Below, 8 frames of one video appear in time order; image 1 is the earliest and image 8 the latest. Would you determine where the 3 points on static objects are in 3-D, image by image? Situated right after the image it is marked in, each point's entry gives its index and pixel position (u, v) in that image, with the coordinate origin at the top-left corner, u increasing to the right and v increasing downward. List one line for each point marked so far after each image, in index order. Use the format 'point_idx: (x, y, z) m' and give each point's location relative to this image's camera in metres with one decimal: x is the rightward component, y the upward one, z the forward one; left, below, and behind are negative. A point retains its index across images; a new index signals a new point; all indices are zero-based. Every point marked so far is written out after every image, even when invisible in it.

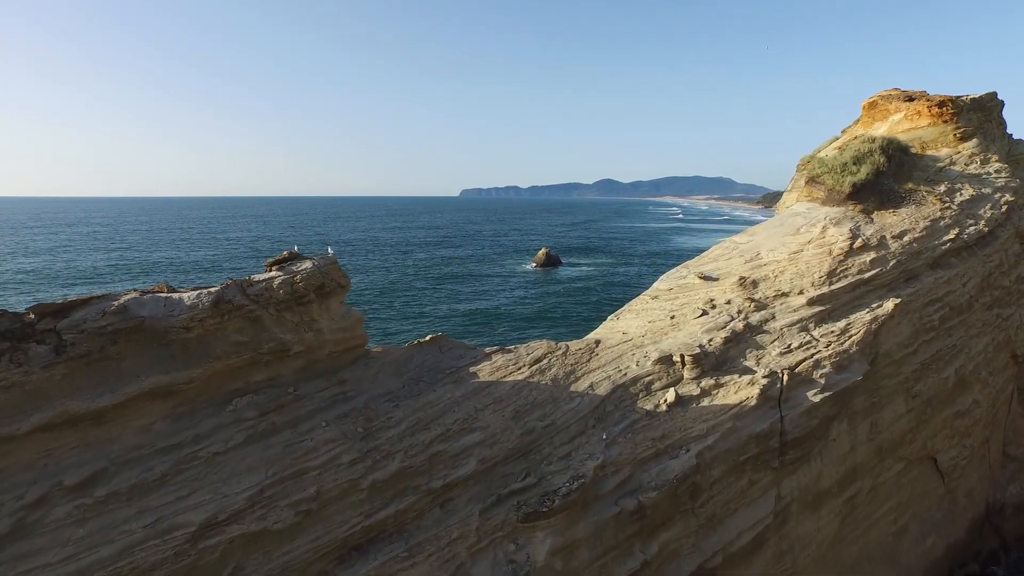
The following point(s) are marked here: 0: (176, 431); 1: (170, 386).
0: (-4.9, -2.1, +7.2) m
1: (-5.0, -1.4, +7.2) m
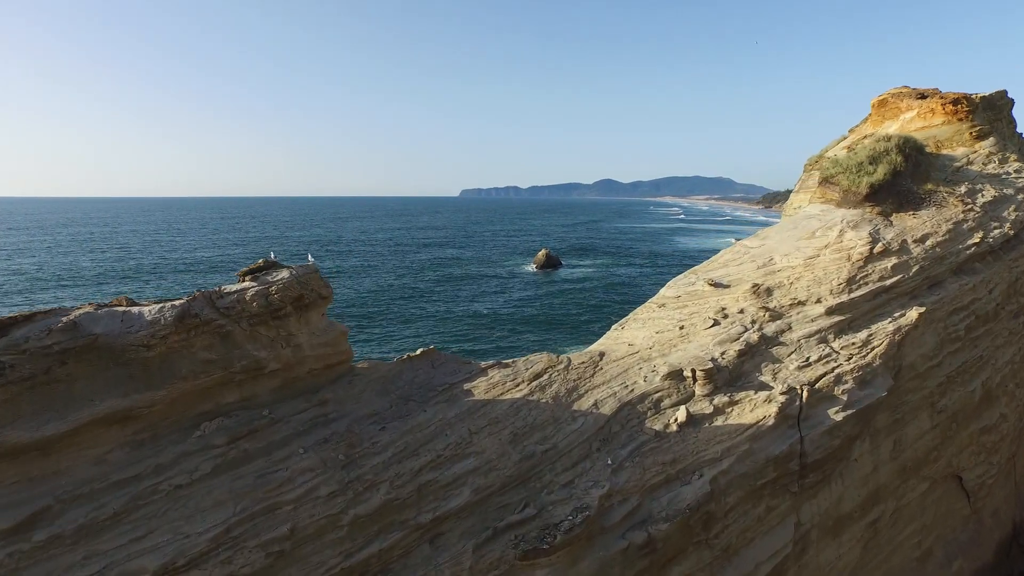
0: (-5.0, -2.3, +6.4) m
1: (-5.1, -1.6, +6.5) m
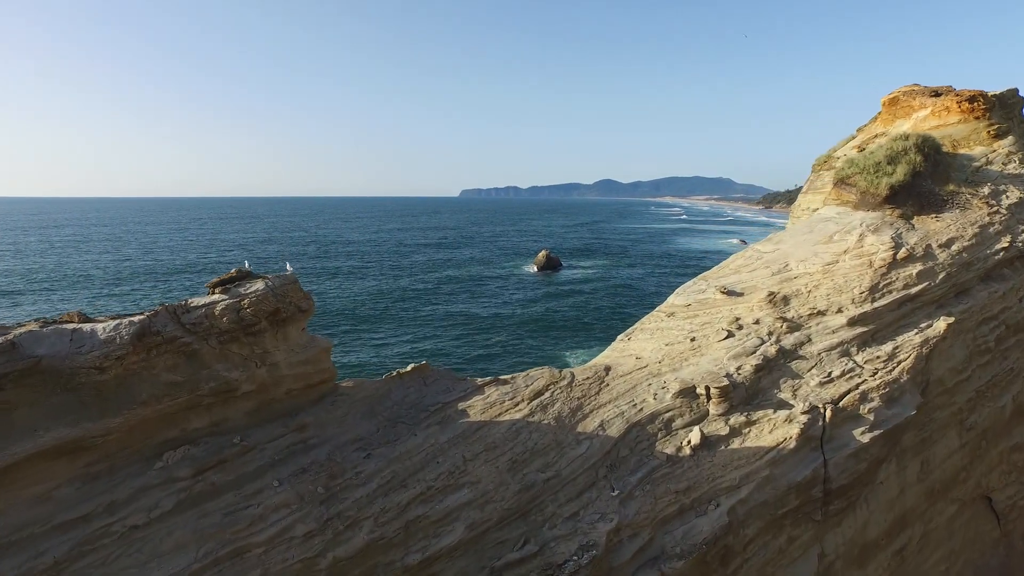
0: (-5.0, -2.5, +5.7) m
1: (-5.1, -1.8, +5.7) m
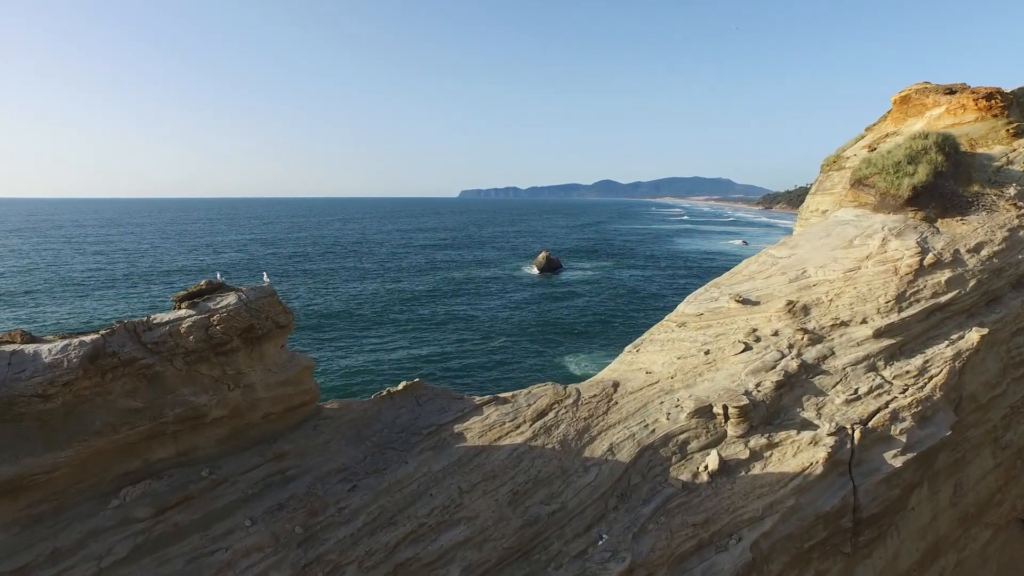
0: (-5.0, -2.6, +5.0) m
1: (-5.1, -2.0, +5.0) m
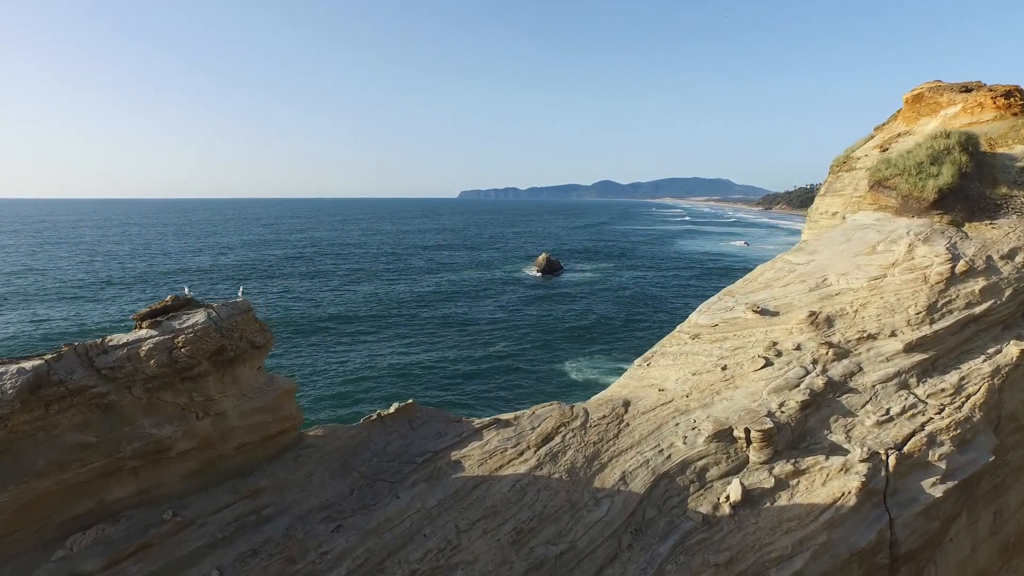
0: (-4.9, -2.8, +4.3) m
1: (-5.0, -2.2, +4.3) m
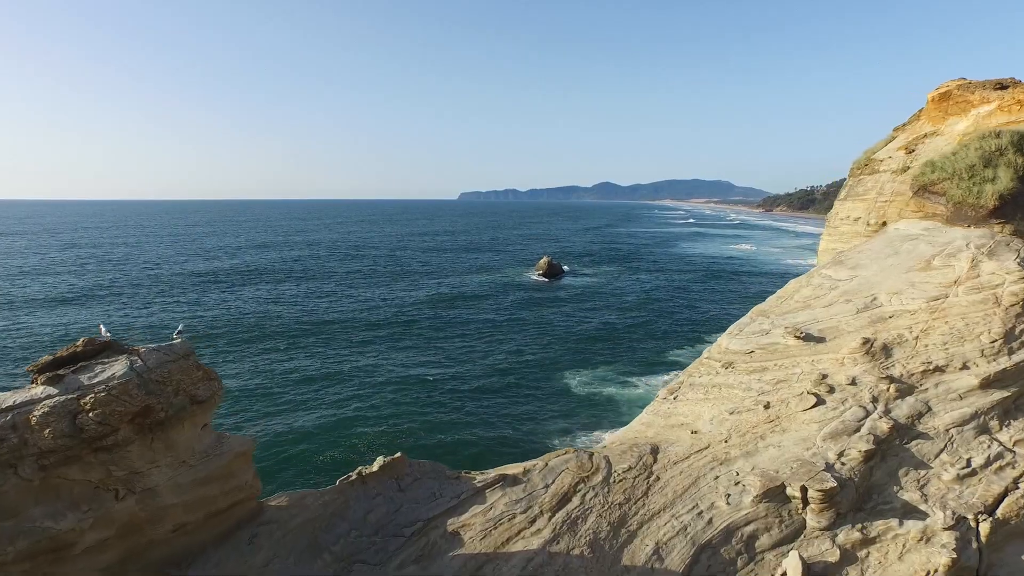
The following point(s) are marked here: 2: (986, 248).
0: (-4.8, -3.2, +3.1) m
1: (-4.9, -2.5, +3.1) m
2: (+8.7, +0.7, +9.1) m
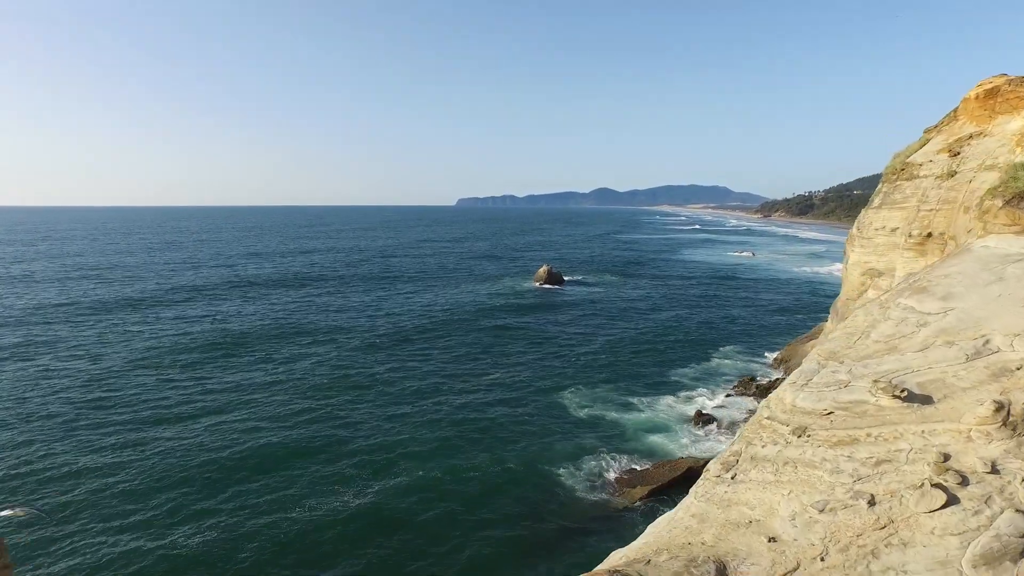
0: (-4.7, -3.7, +0.9) m
1: (-4.8, -3.0, +0.9) m
2: (+8.8, +0.2, +7.0) m
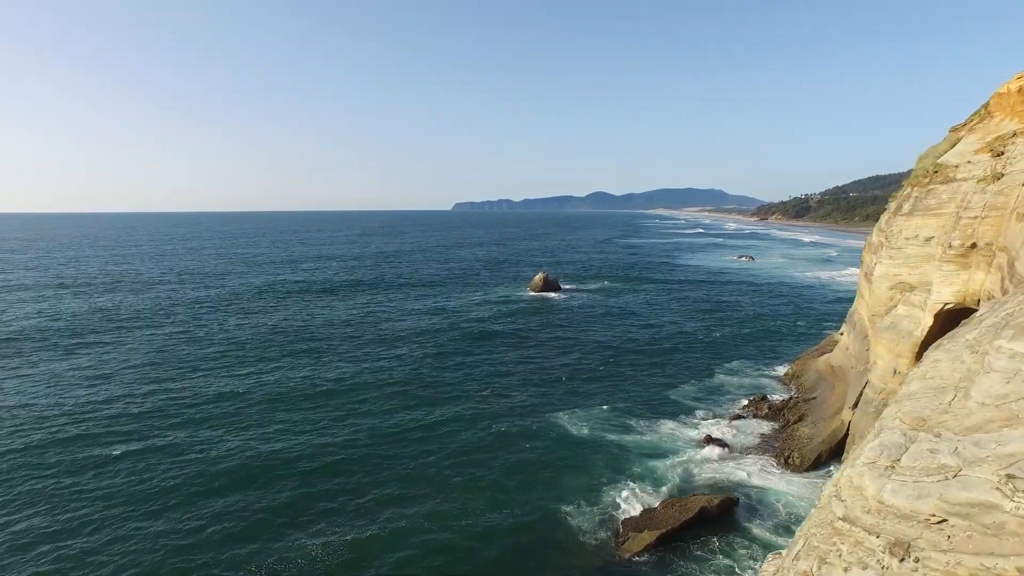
0: (-5.0, -4.2, -1.3) m
1: (-5.1, -3.6, -1.3) m
2: (+8.5, -0.3, +4.9) m
